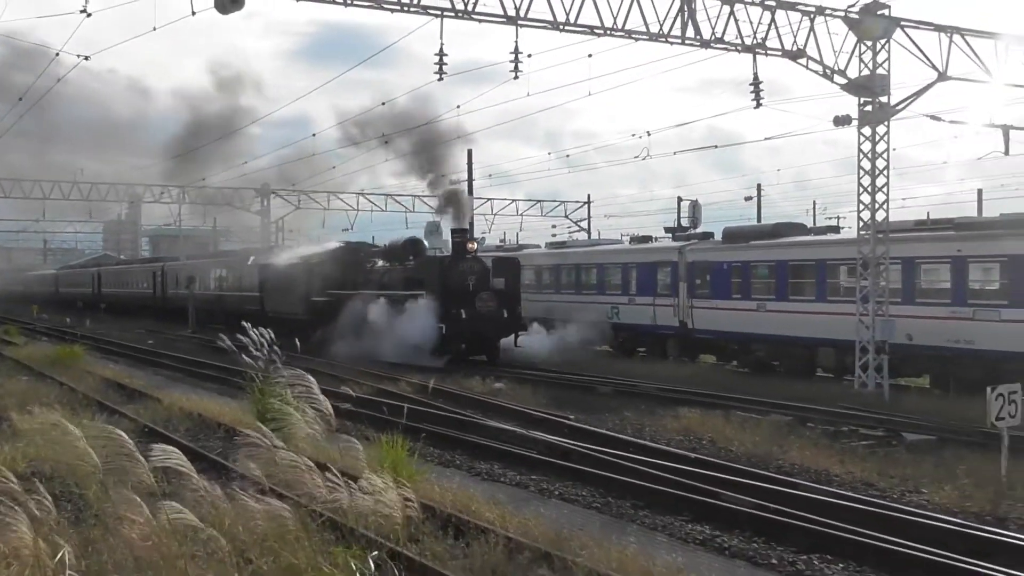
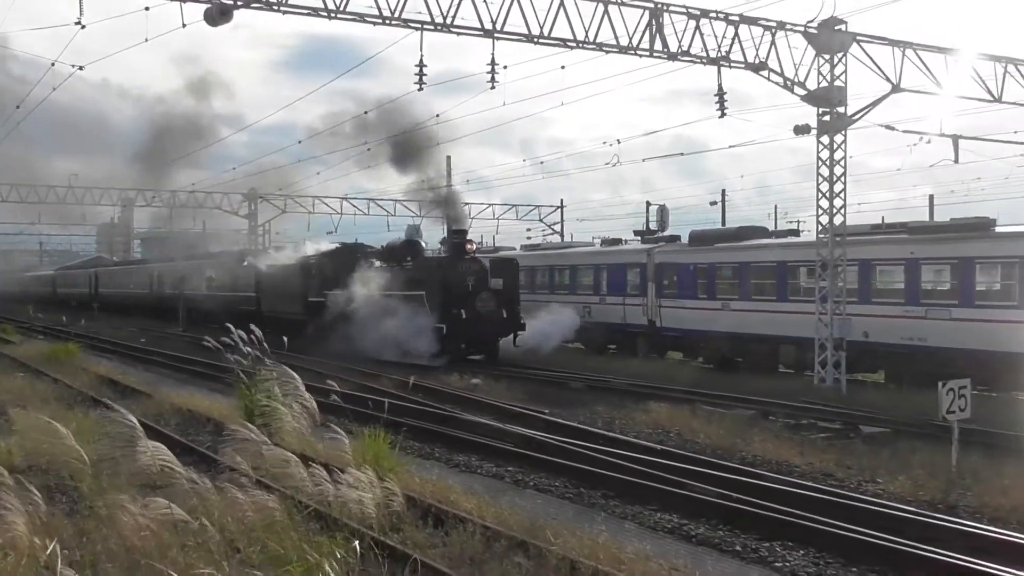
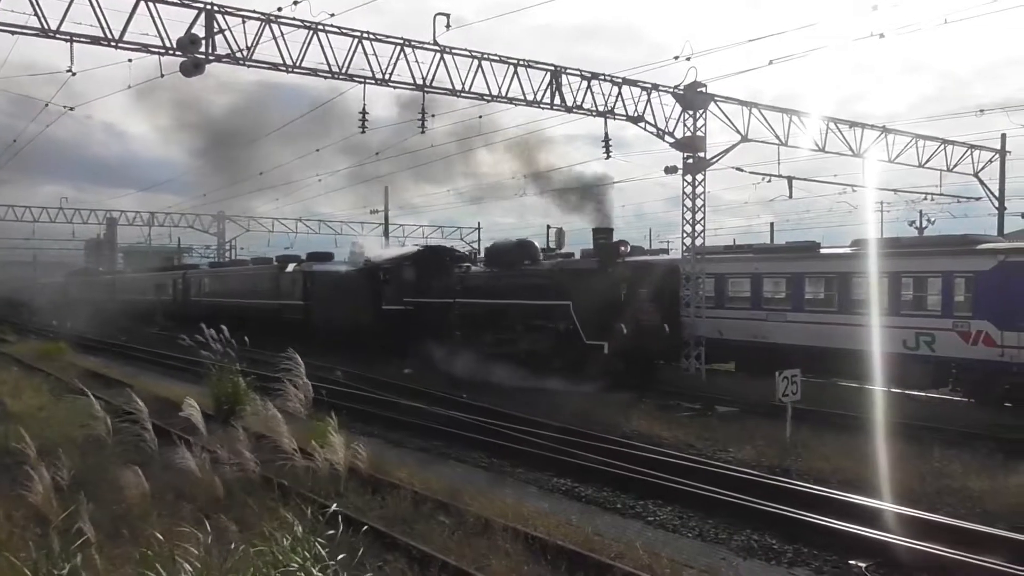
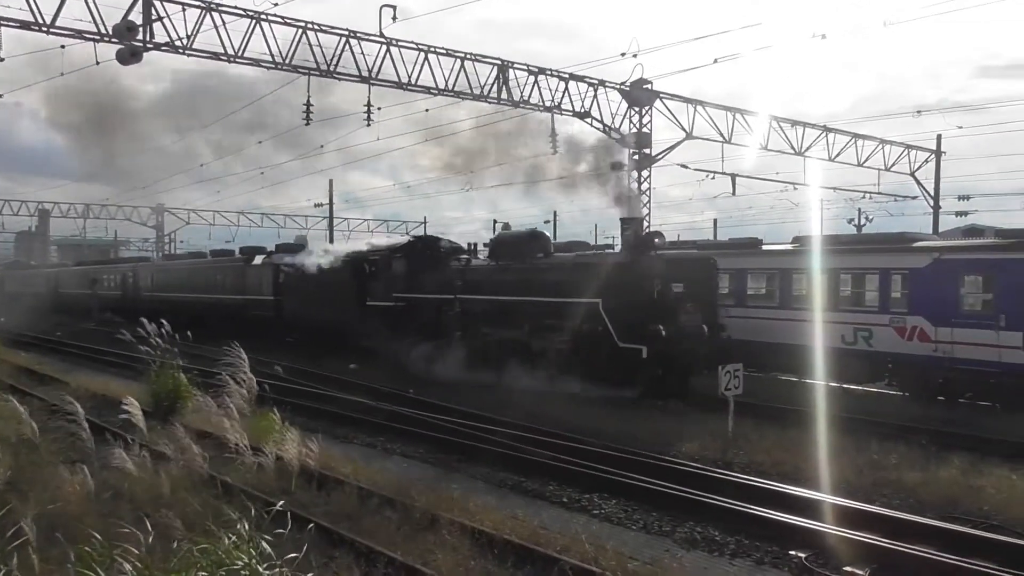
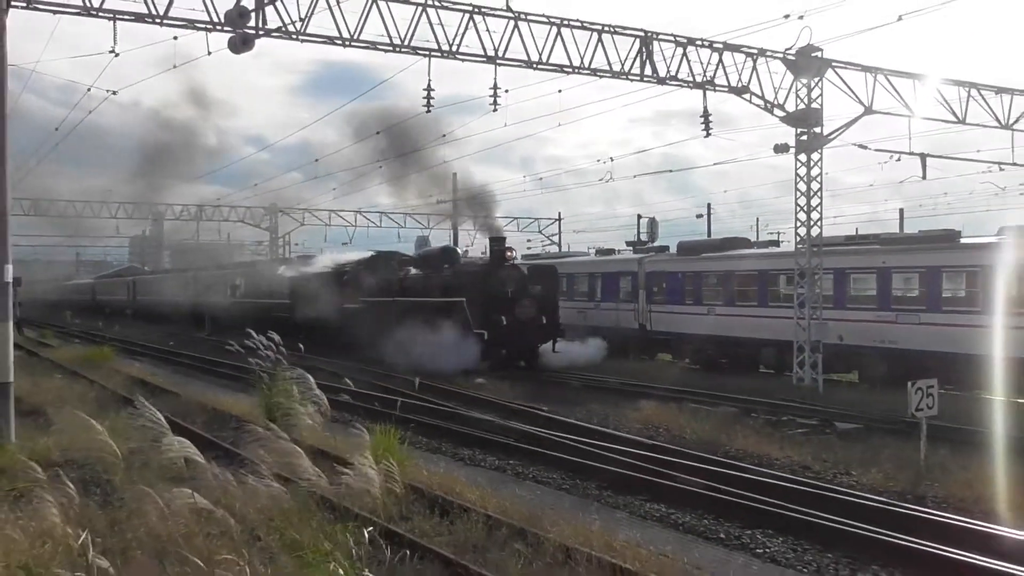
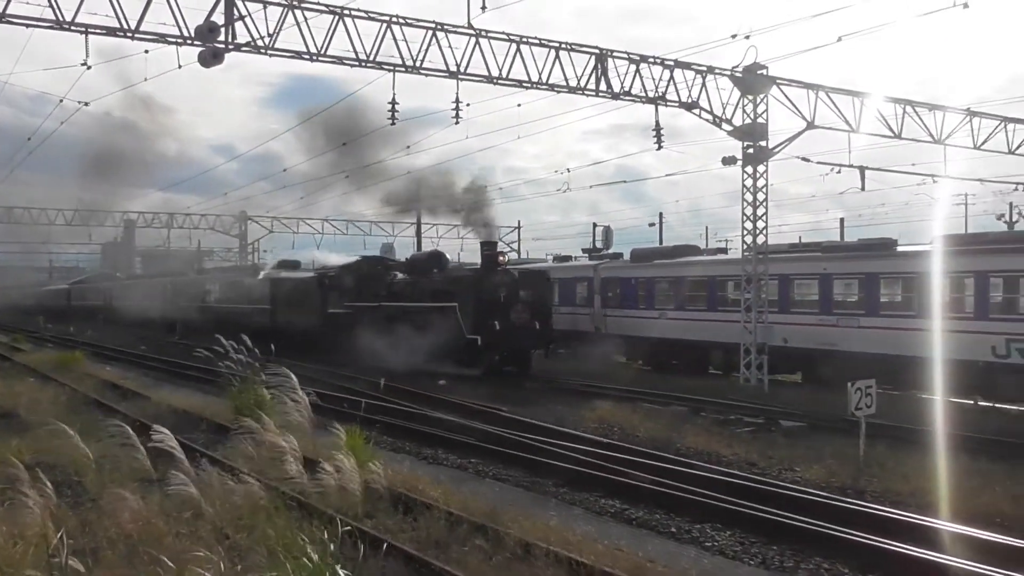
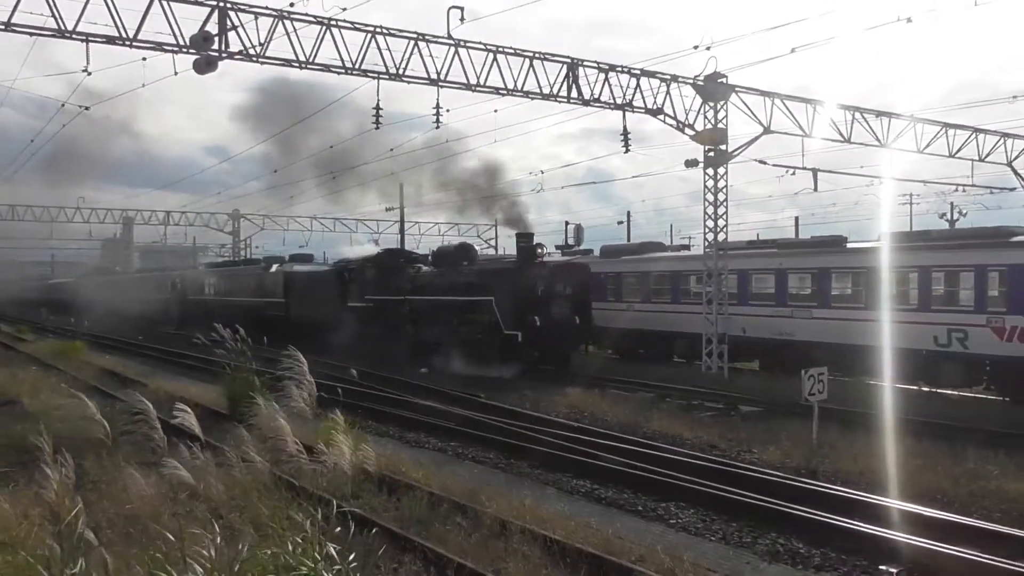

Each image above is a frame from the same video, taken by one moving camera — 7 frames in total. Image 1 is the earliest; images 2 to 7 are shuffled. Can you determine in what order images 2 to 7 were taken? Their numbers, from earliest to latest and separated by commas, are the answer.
2, 5, 6, 7, 3, 4
